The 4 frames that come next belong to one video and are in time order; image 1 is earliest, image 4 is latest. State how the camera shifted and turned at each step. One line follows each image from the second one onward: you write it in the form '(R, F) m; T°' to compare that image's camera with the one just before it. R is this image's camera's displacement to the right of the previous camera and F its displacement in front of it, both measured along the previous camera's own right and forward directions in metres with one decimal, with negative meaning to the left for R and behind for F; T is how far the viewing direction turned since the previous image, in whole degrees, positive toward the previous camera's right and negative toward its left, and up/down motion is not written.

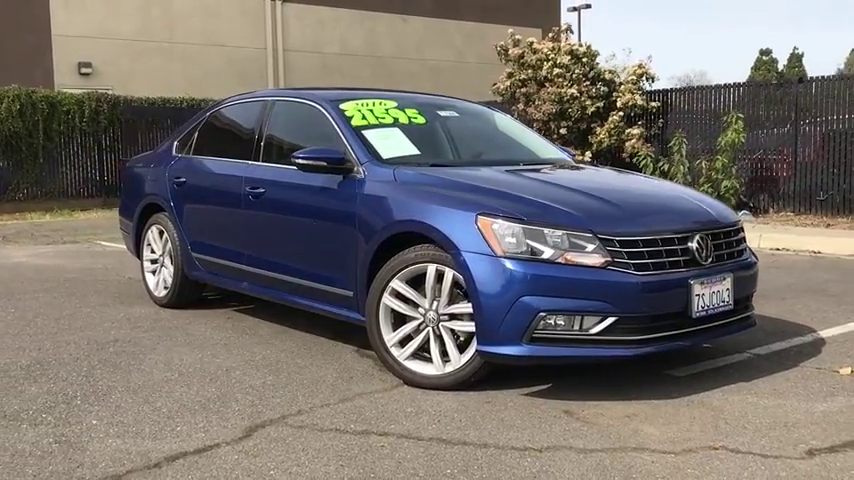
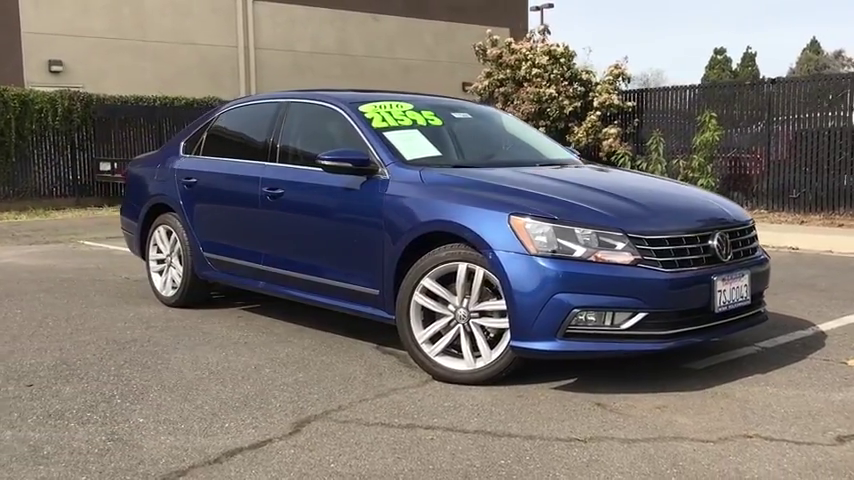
(-0.4, -0.1) m; +3°
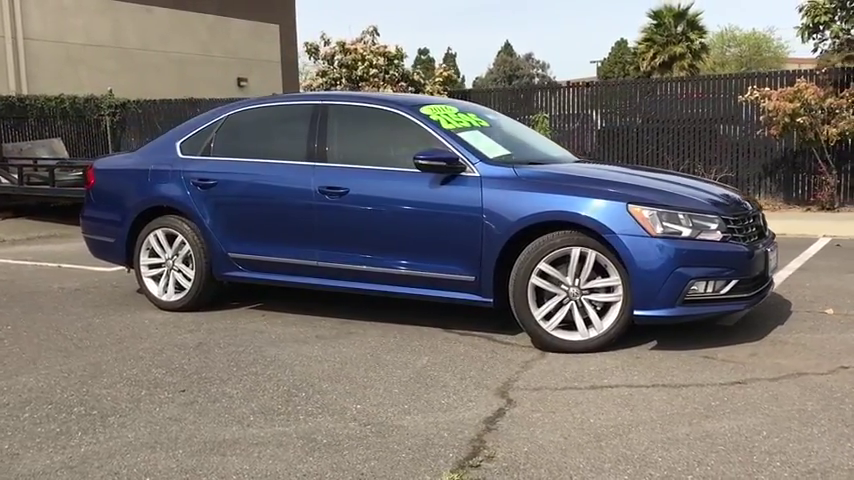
(-2.3, -0.1) m; +18°
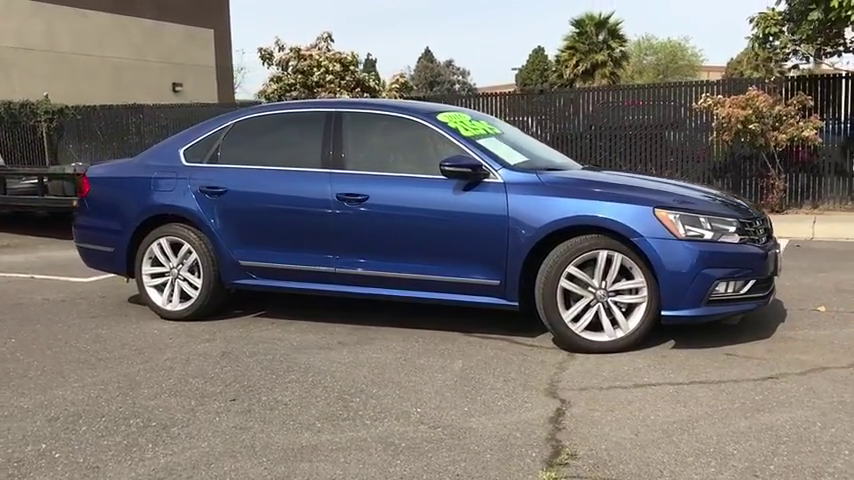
(-0.7, 0.0) m; +5°
